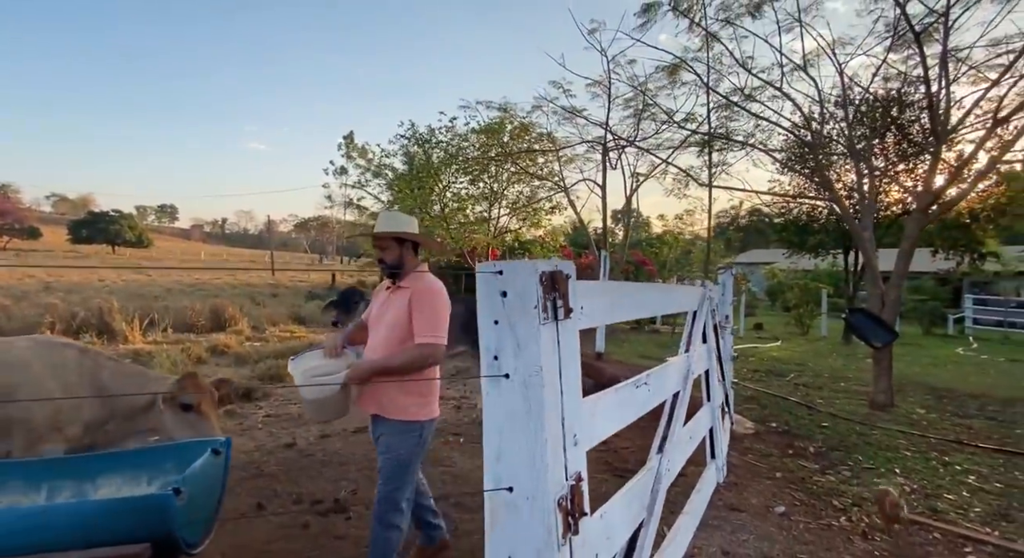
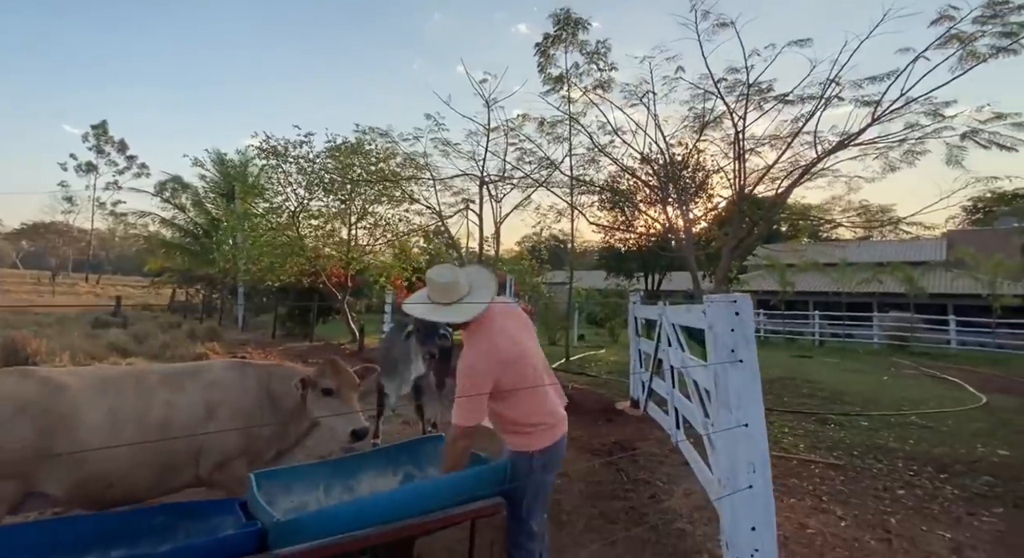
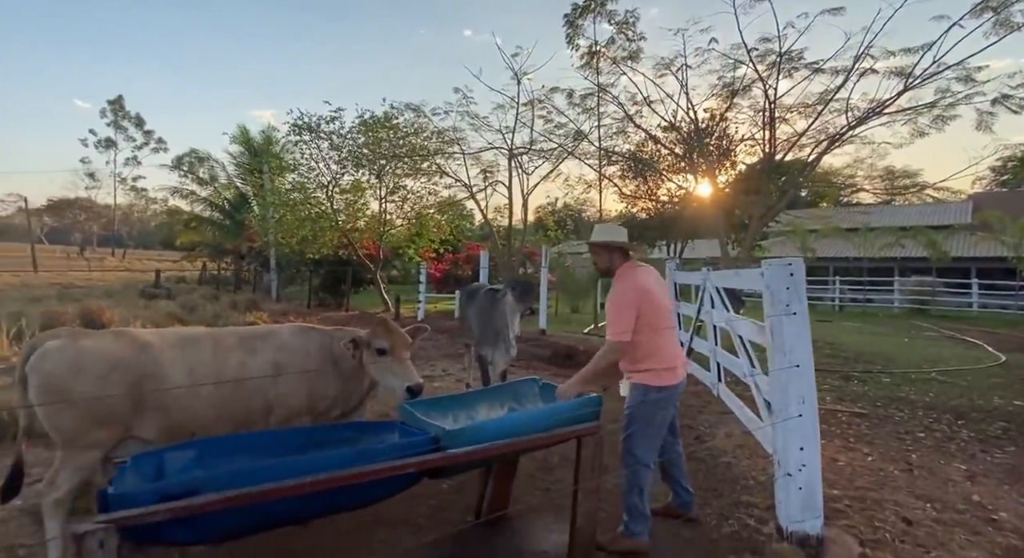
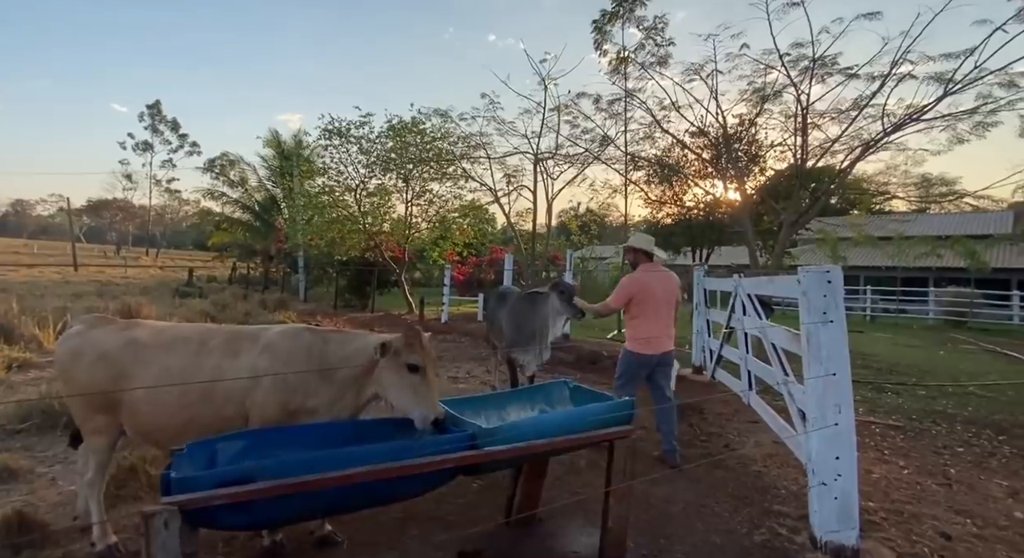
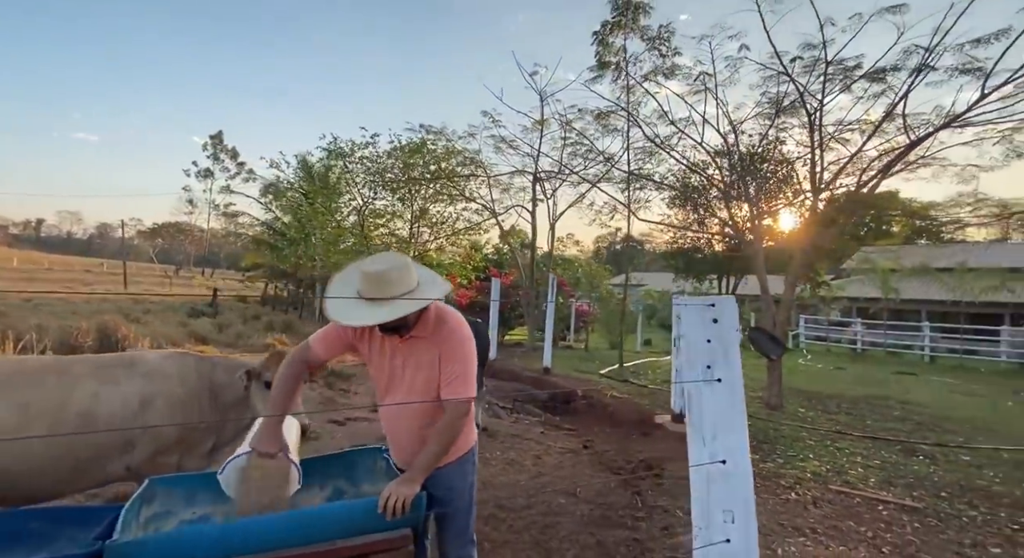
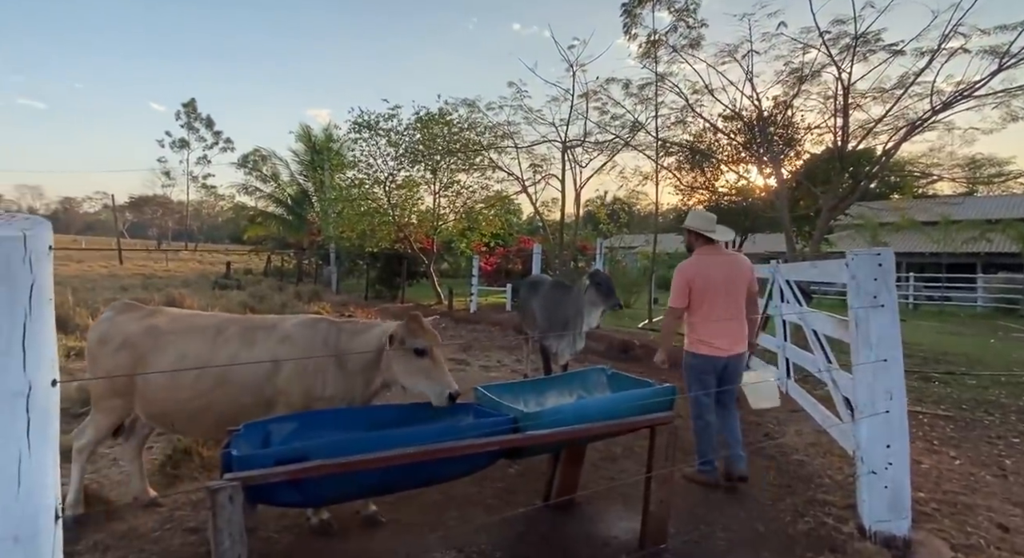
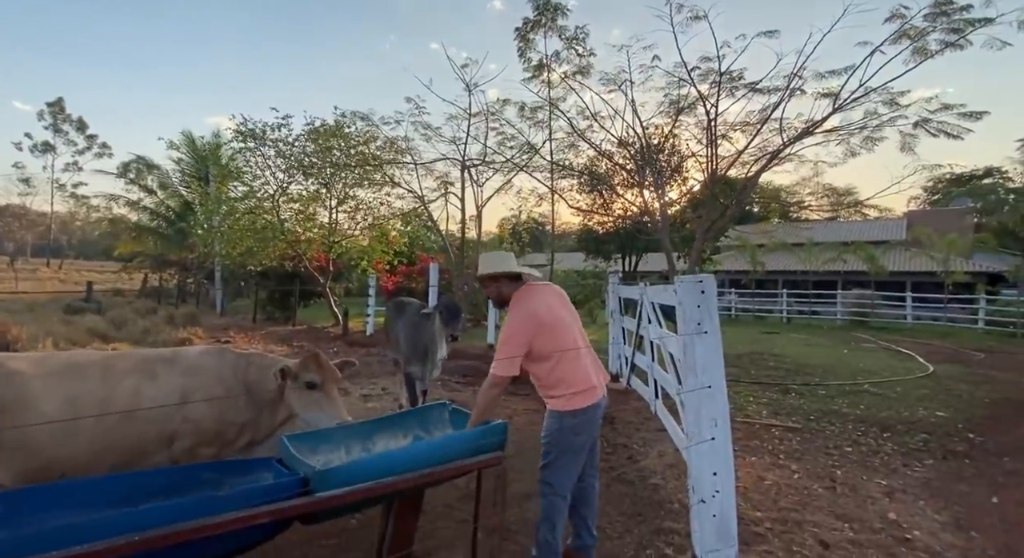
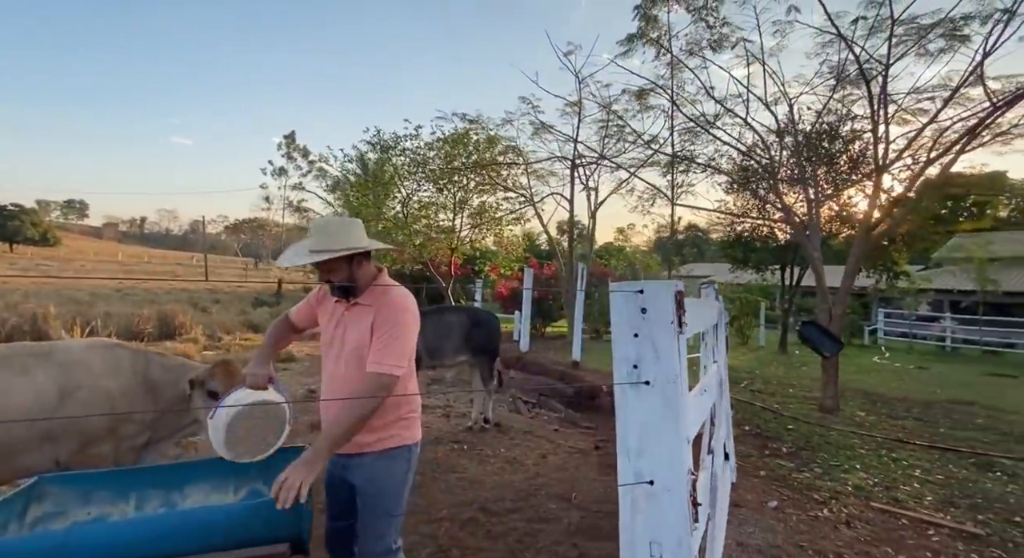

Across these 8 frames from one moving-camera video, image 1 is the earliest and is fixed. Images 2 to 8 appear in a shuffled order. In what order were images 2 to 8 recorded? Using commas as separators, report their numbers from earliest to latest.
8, 5, 2, 7, 3, 6, 4
